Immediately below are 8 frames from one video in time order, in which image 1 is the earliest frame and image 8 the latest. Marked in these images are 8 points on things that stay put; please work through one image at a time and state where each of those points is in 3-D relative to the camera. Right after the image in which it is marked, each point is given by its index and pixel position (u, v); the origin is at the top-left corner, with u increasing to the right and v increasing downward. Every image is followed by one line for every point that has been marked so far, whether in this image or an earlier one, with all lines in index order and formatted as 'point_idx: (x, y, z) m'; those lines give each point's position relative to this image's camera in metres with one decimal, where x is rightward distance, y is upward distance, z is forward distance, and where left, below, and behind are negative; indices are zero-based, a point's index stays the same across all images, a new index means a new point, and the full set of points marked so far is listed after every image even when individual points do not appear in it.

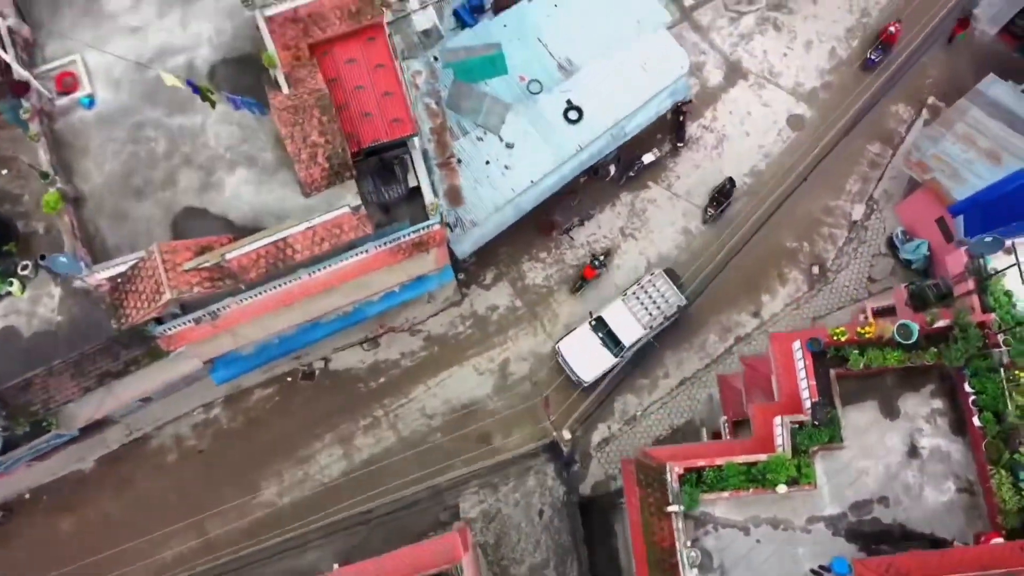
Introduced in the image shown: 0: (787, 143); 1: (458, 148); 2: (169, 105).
0: (+6.6, +3.5, +19.9) m
1: (-1.1, +2.9, +17.3) m
2: (-5.3, +2.8, +12.8) m
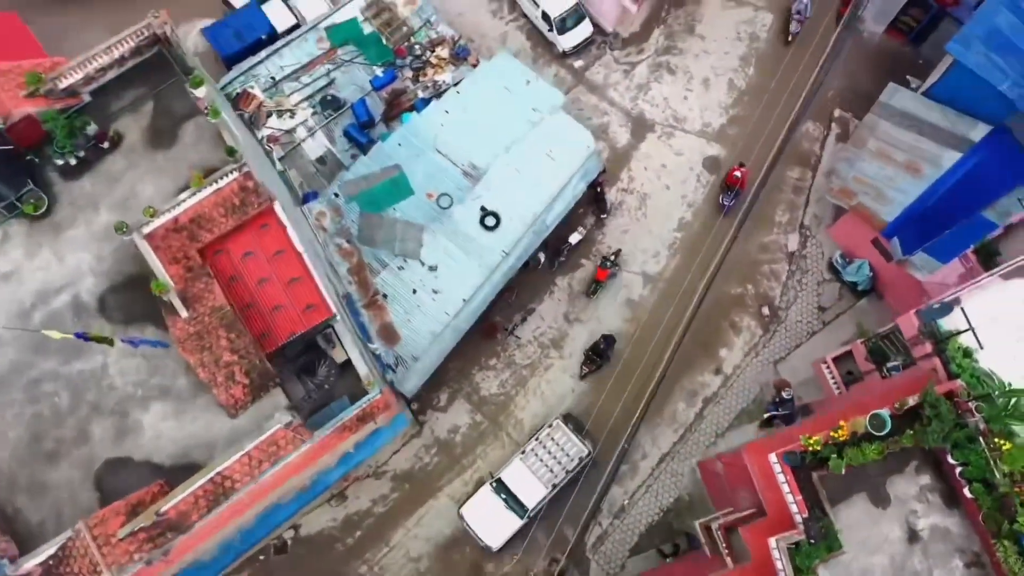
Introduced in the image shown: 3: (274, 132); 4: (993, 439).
0: (+4.6, +2.4, +19.6) m
1: (-2.6, +0.1, +16.5) m
2: (-6.4, -0.9, +11.8) m
3: (-5.4, +3.6, +18.9) m
4: (+6.3, -2.0, +10.8) m
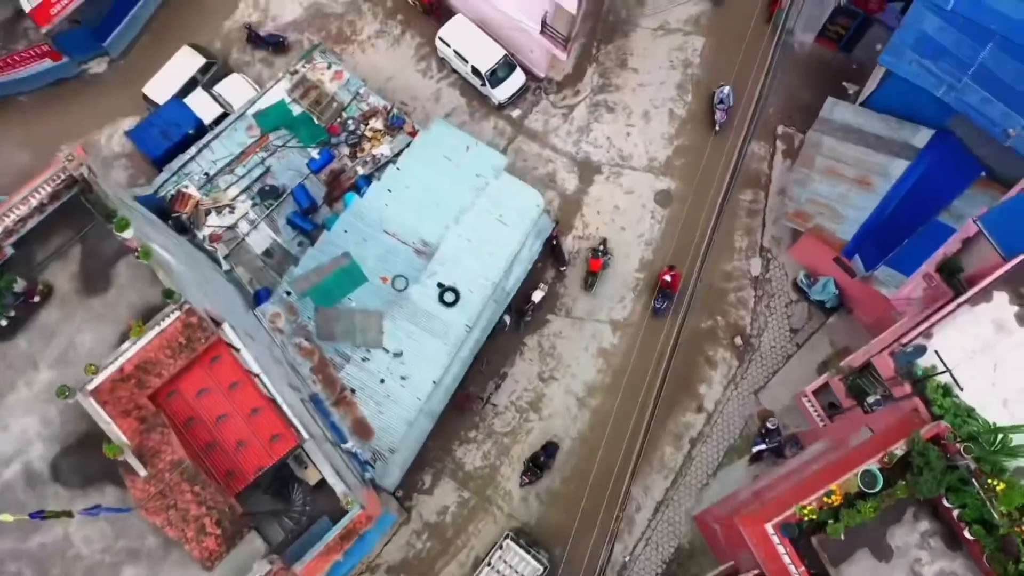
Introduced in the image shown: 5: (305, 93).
0: (+3.6, +1.5, +19.3) m
1: (-3.2, -1.7, +16.0) m
2: (-6.6, -3.2, +11.1) m
3: (-6.6, +1.3, +18.3) m
4: (+6.1, -2.5, +10.7) m
5: (-4.8, +4.5, +19.3) m
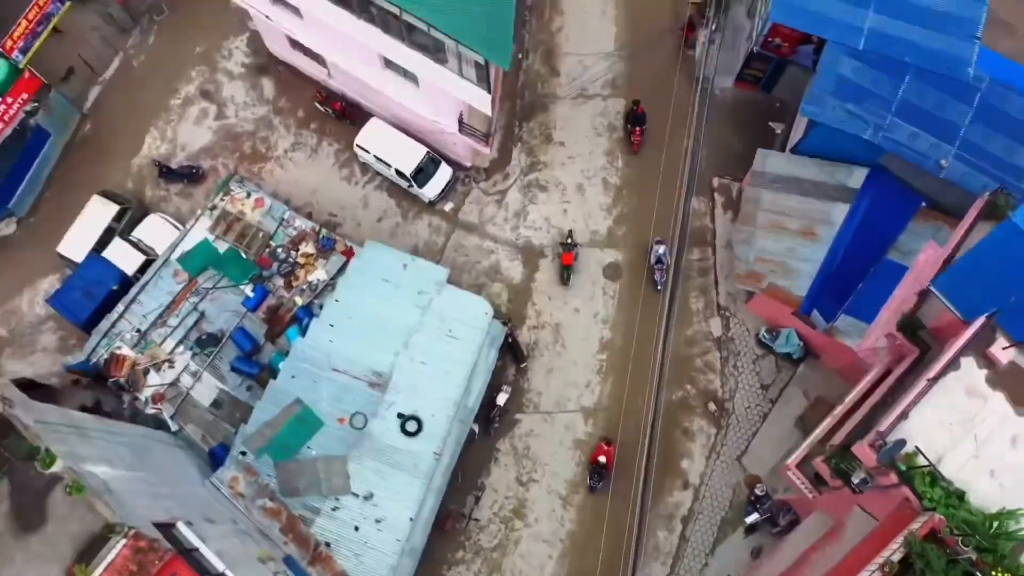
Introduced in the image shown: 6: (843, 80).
0: (+2.4, -0.2, +18.9) m
1: (-3.5, -4.5, +15.2) m
2: (-6.4, -6.5, +10.2) m
3: (-7.5, -2.1, +17.5) m
4: (+6.0, -3.5, +10.3) m
5: (-6.3, +1.3, +18.5) m
6: (+6.6, +4.1, +16.5) m
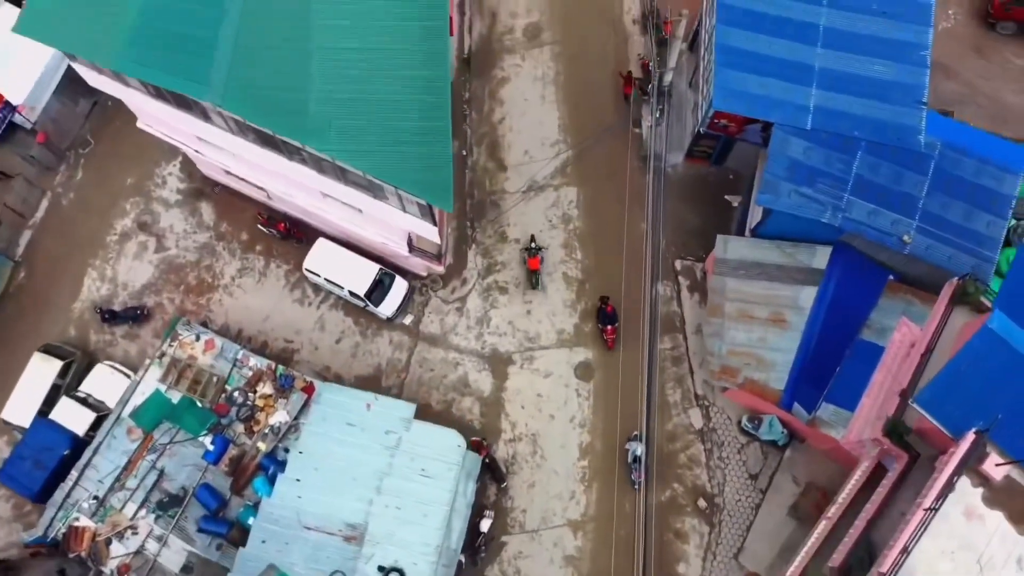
0: (+1.8, -2.4, +18.3) m
1: (-3.5, -7.3, +14.4) m
2: (-6.0, -9.5, +9.2) m
3: (-7.8, -5.4, +16.5) m
4: (+5.9, -5.2, +9.8) m
5: (-7.1, -1.9, +17.6) m
6: (+5.5, +2.4, +16.1) m
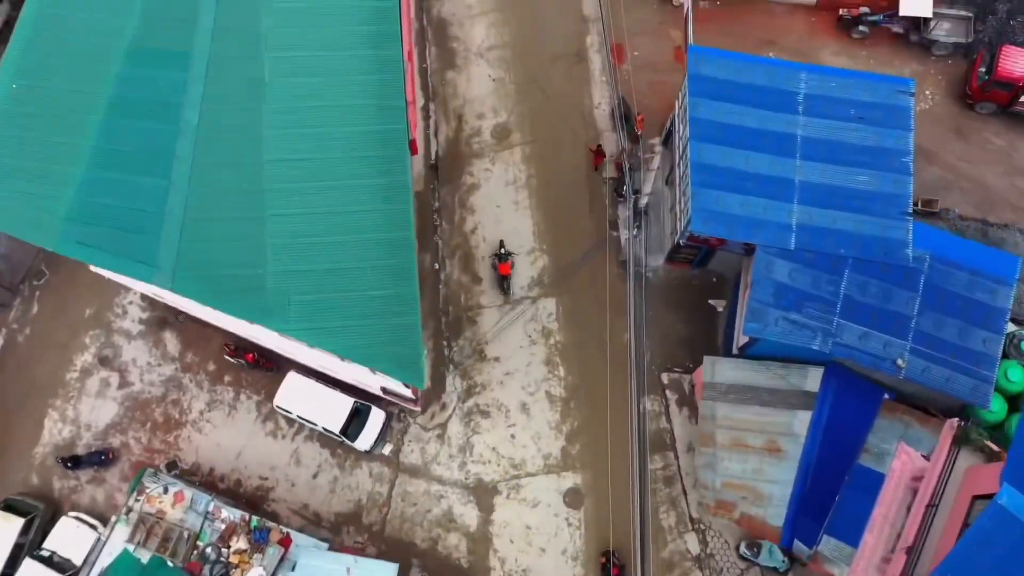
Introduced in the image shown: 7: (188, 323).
0: (+1.5, -5.0, +17.5) m
1: (-3.4, -10.2, +13.5) m
2: (-5.7, -12.4, +8.3) m
3: (-7.8, -8.6, +15.5) m
4: (+6.0, -7.5, +9.1) m
5: (-7.3, -5.0, +16.7) m
6: (+5.0, 0.0, +15.5) m
7: (-7.7, -0.8, +19.7) m
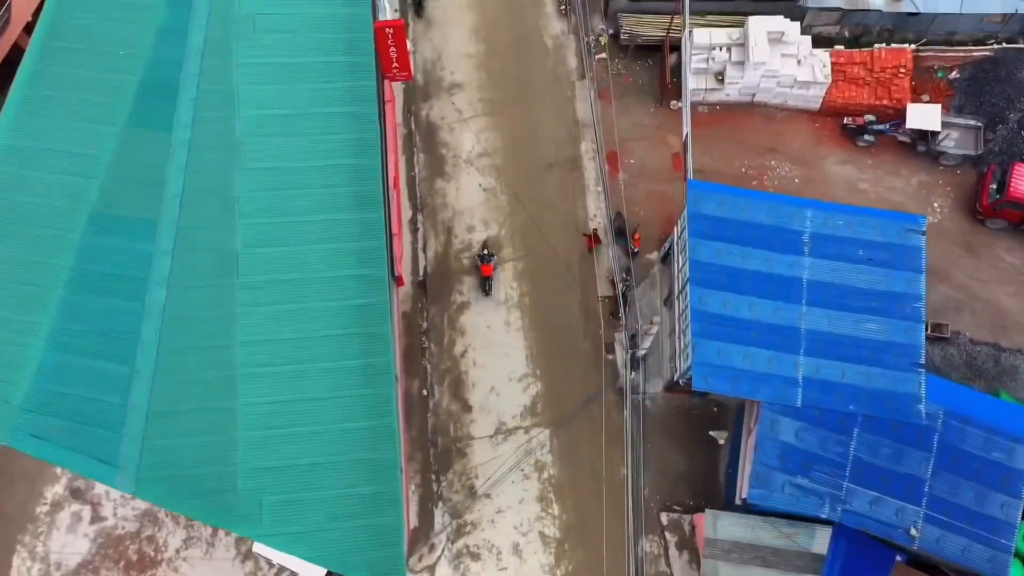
0: (+1.3, -7.9, +16.7) m
1: (-3.6, -13.0, +12.5) m
2: (-5.8, -15.3, +7.3) m
3: (-8.0, -11.4, +14.6) m
4: (+5.8, -10.3, +8.2) m
5: (-7.5, -7.8, +15.8) m
6: (+4.8, -2.8, +14.6) m
7: (-7.9, -3.7, +18.8) m
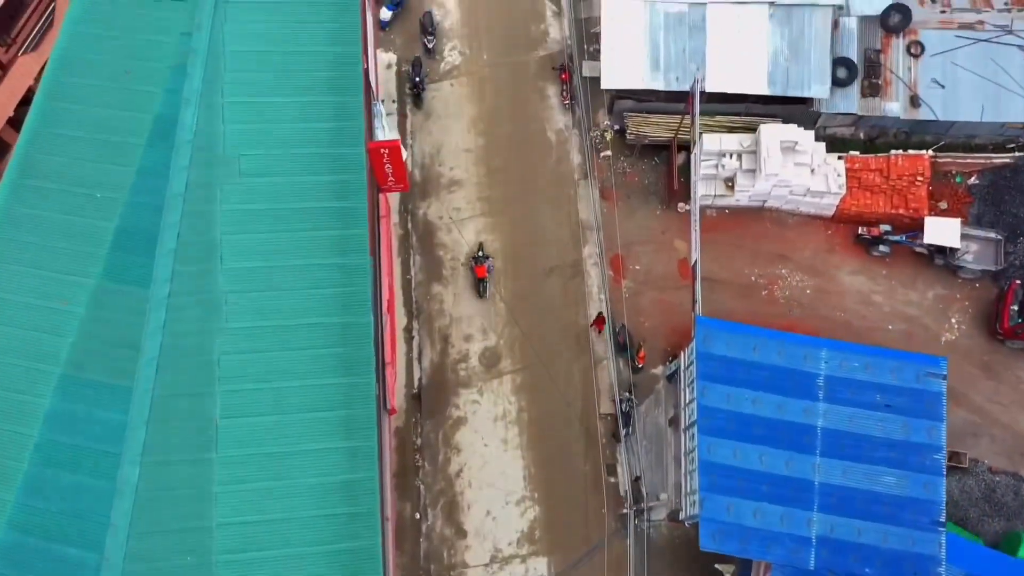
0: (+1.2, -10.5, +15.8) m
1: (-3.8, -15.5, +11.7) m
2: (-6.1, -17.7, +6.4) m
3: (-8.2, -13.9, +13.7) m
4: (+5.7, -12.9, +7.3) m
5: (-7.7, -10.3, +14.9) m
6: (+4.8, -5.4, +13.8) m
7: (-8.0, -6.2, +17.9) m
